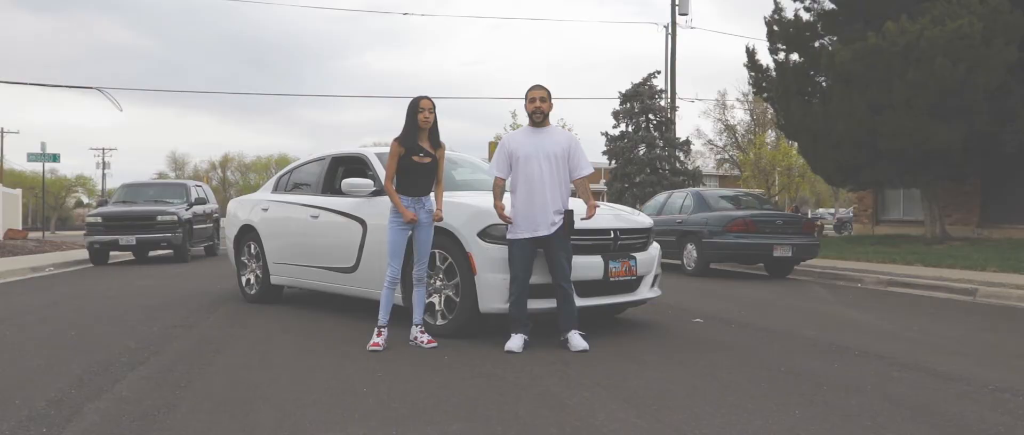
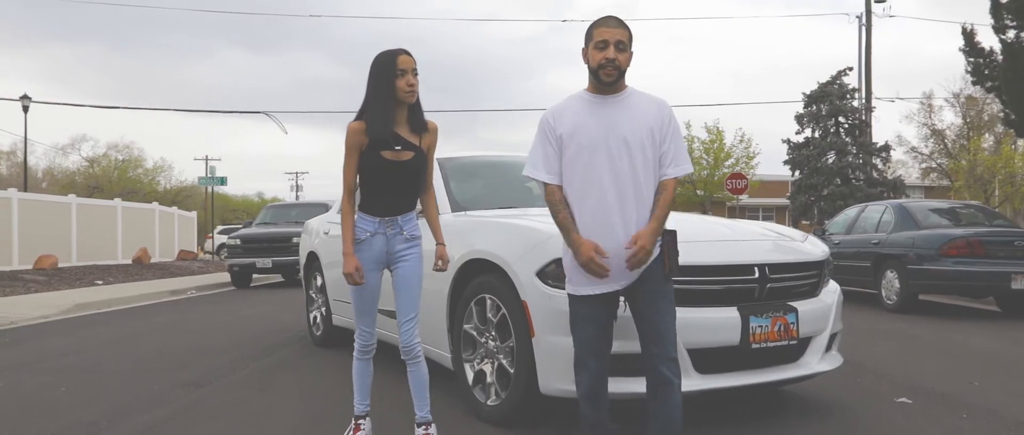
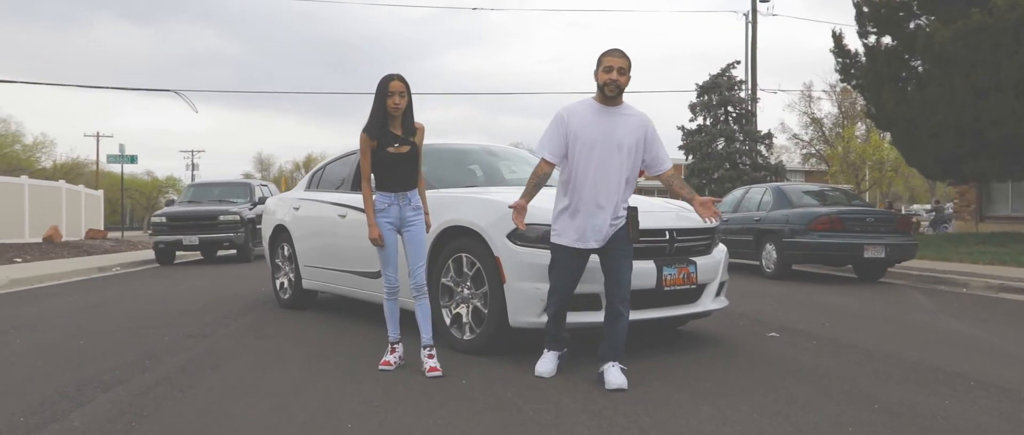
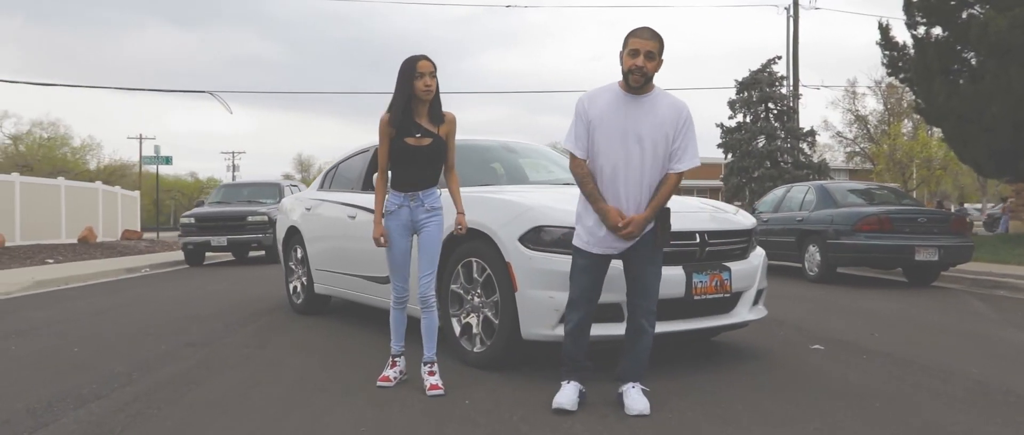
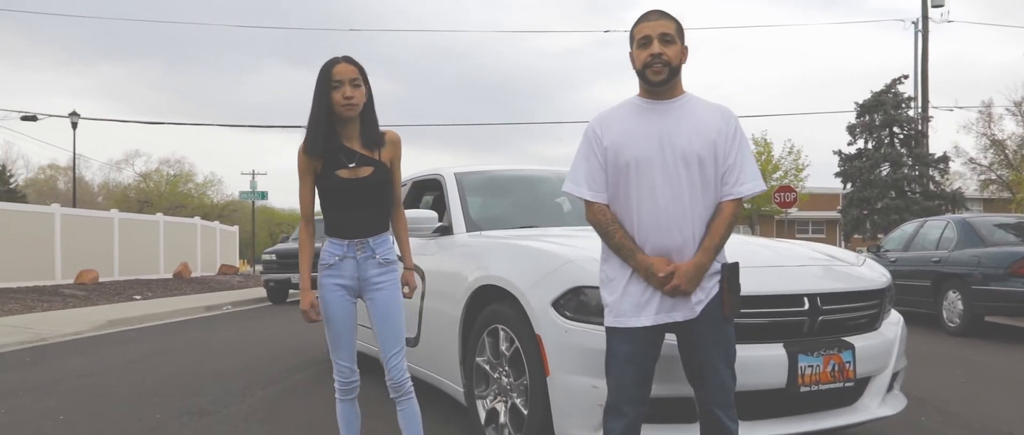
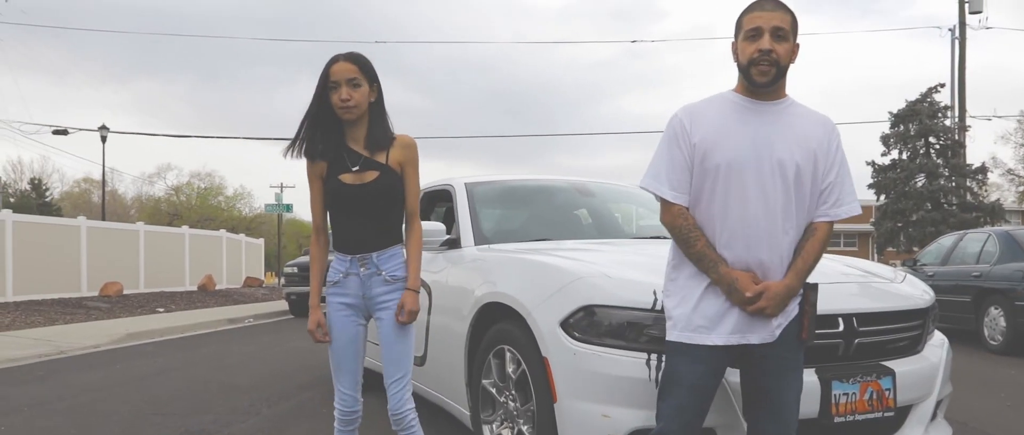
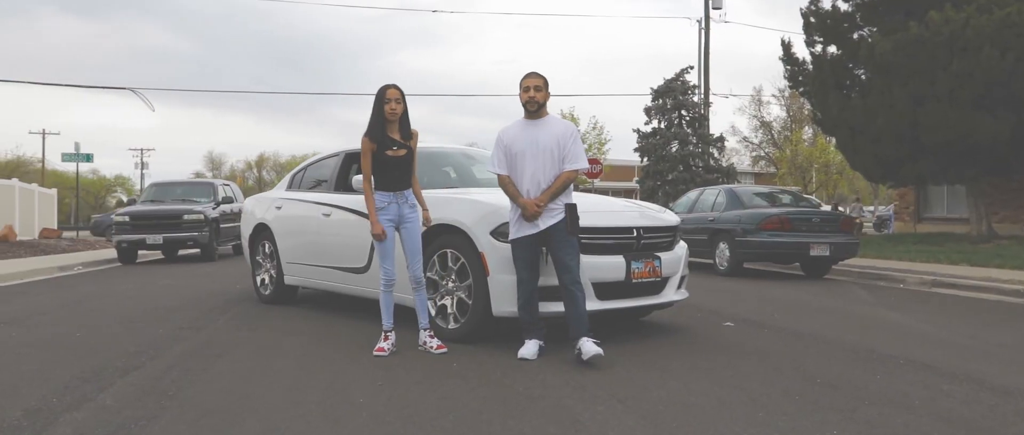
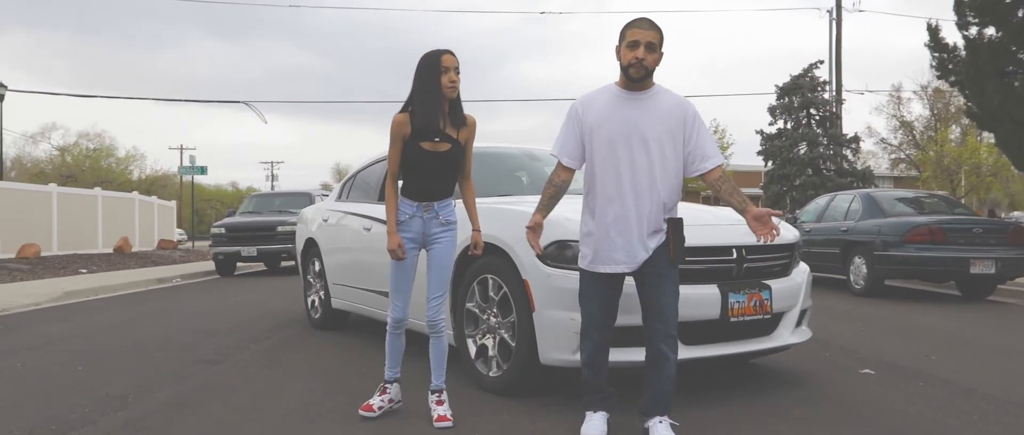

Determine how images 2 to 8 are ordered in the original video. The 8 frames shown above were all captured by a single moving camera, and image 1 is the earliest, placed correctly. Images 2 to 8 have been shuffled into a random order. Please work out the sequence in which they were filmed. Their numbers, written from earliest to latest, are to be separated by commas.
7, 3, 4, 8, 2, 5, 6
